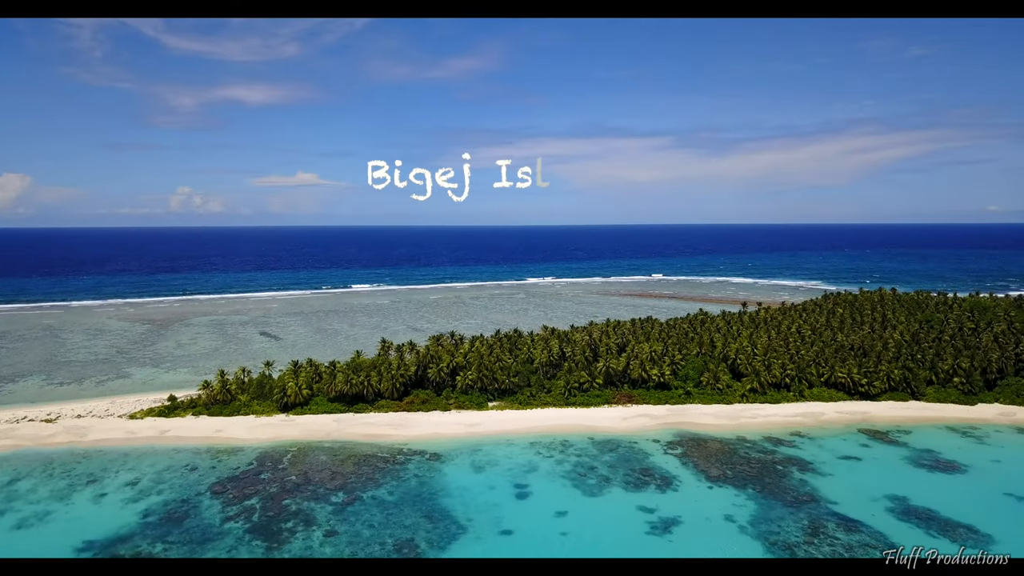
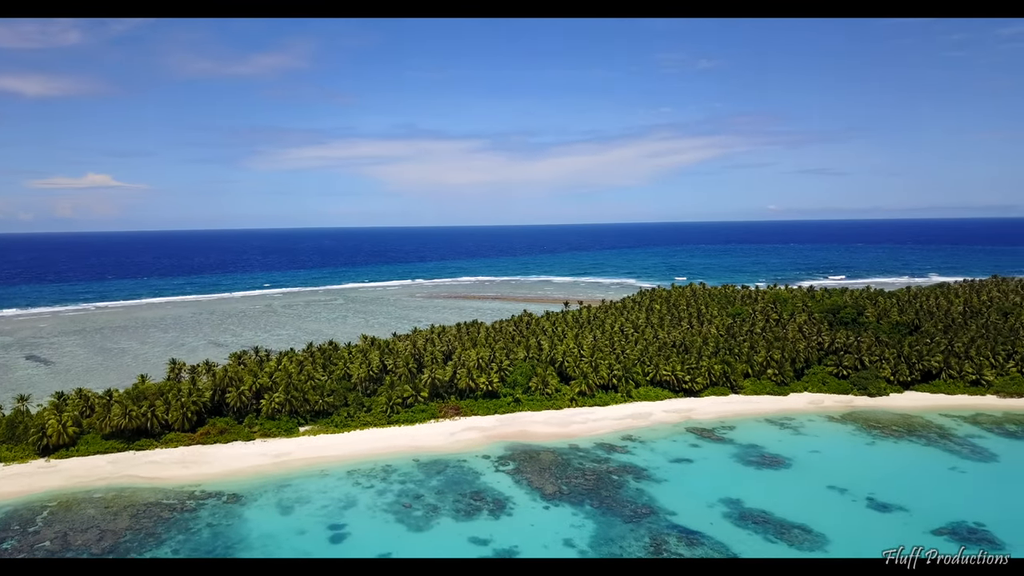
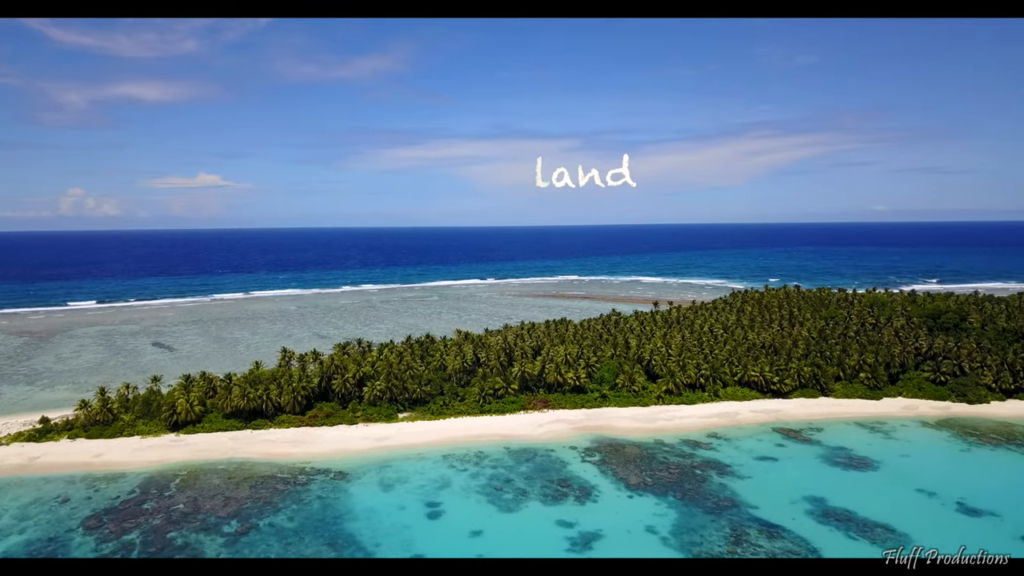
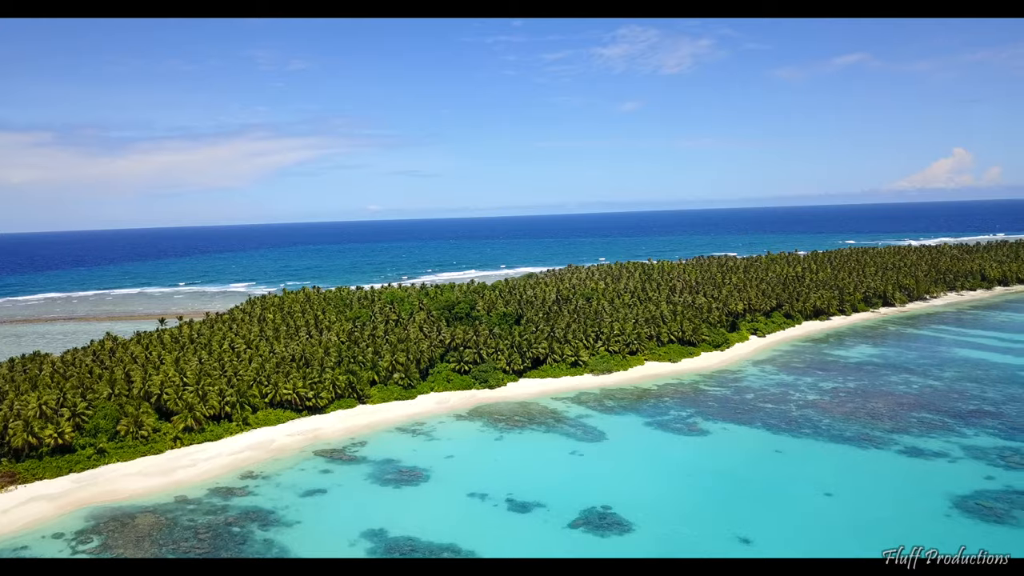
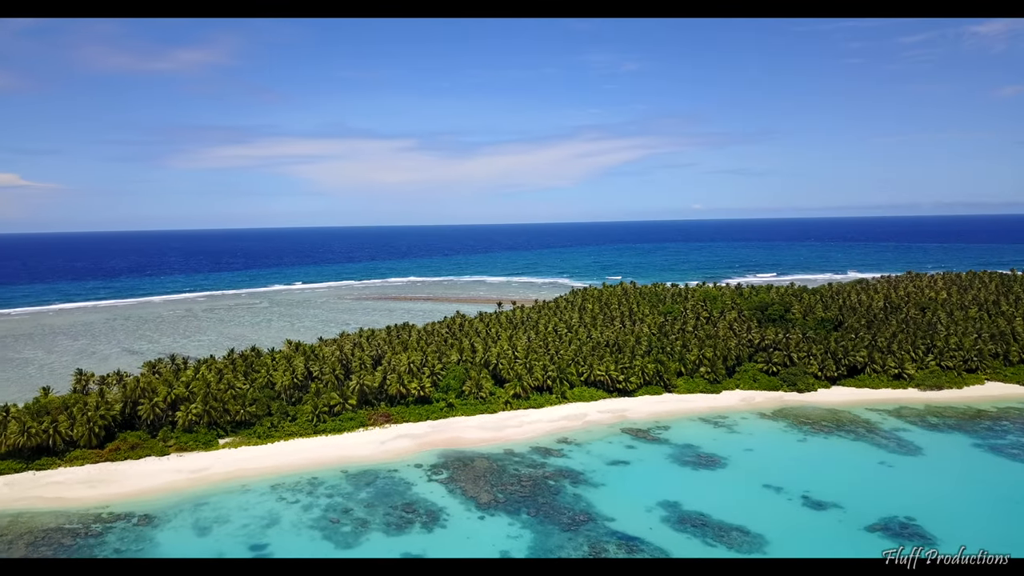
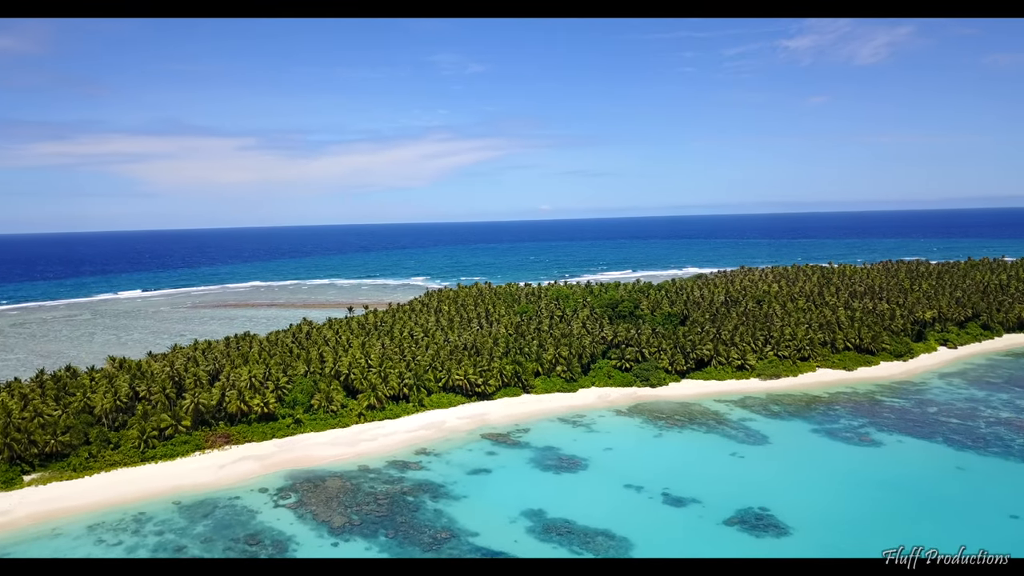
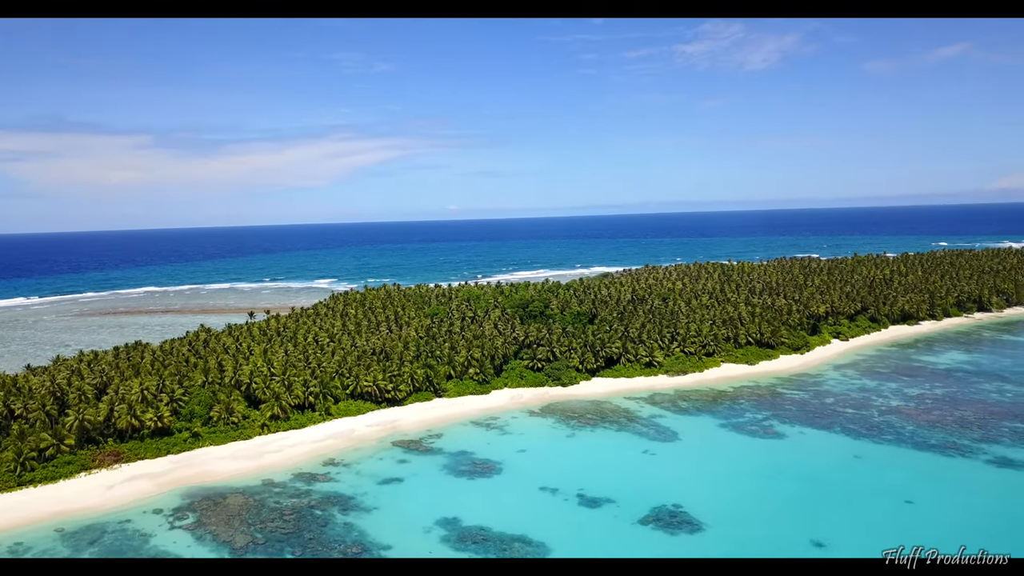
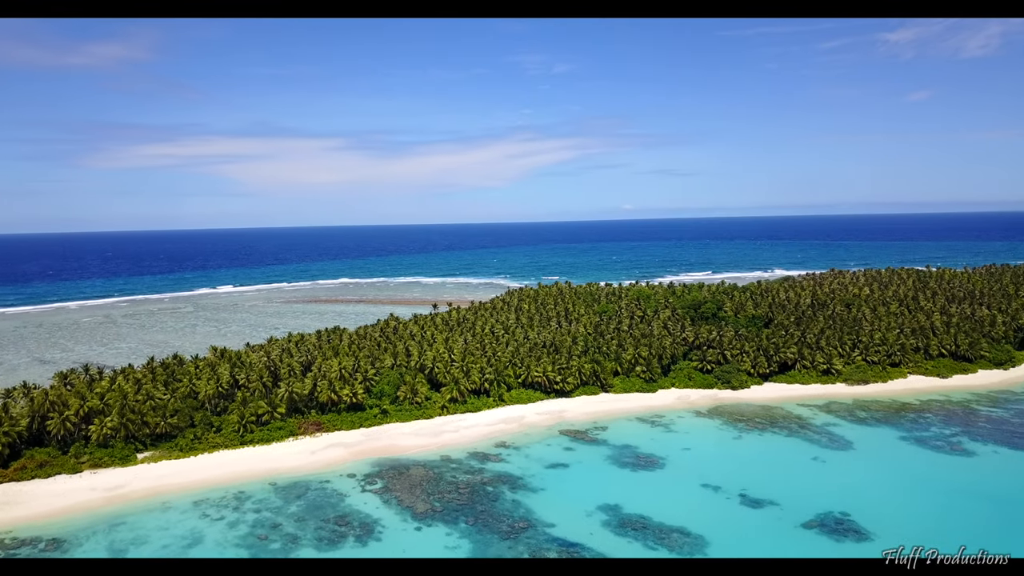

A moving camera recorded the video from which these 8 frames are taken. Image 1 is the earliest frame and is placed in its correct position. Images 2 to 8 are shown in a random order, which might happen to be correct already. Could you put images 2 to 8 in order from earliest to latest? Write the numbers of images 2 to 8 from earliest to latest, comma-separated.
3, 2, 5, 8, 6, 7, 4
